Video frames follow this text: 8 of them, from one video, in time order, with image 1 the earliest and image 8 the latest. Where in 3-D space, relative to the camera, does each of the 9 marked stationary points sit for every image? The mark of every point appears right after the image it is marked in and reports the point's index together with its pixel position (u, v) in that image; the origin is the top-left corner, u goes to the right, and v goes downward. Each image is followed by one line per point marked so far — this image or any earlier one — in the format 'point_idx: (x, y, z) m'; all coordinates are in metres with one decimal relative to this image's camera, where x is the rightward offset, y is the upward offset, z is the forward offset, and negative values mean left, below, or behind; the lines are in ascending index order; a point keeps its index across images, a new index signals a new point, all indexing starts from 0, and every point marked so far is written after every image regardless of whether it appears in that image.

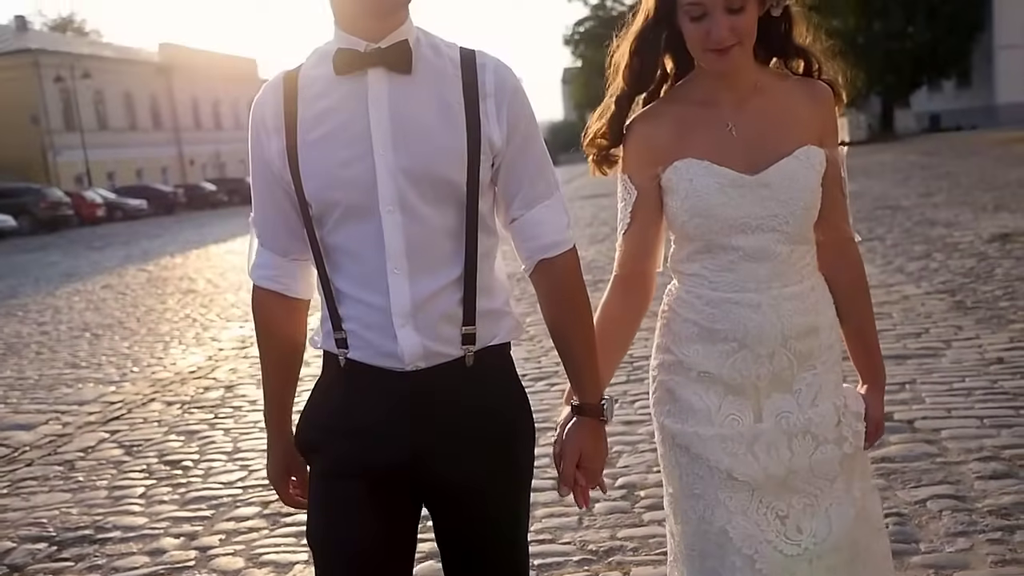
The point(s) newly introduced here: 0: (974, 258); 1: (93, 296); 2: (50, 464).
0: (+4.2, +0.3, +8.4) m
1: (-6.4, -0.1, +14.1) m
2: (-2.7, -1.0, +5.4) m
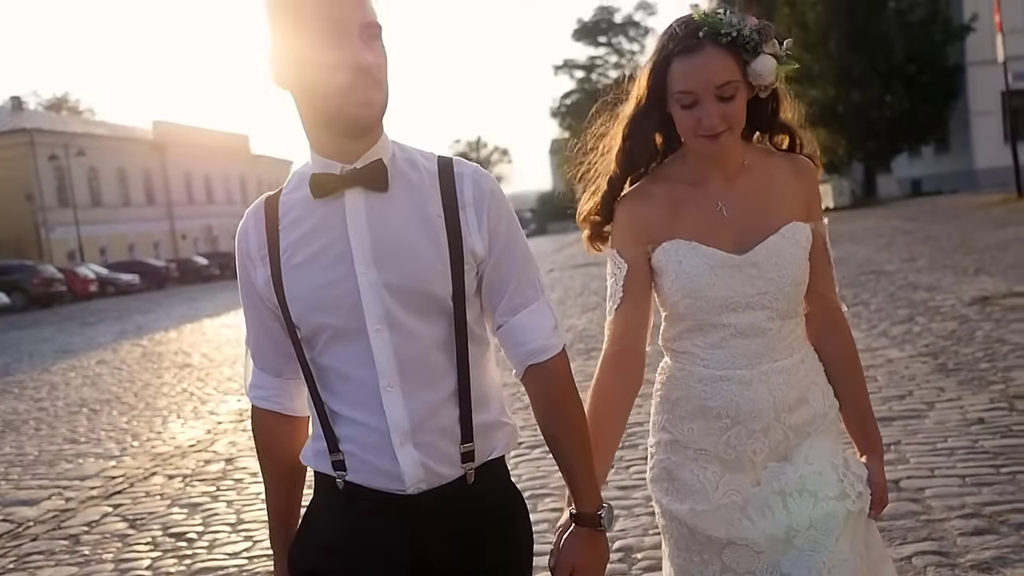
0: (+4.1, -0.3, +8.6) m
1: (-6.5, -1.3, +14.2) m
2: (-2.7, -1.5, +5.5) m
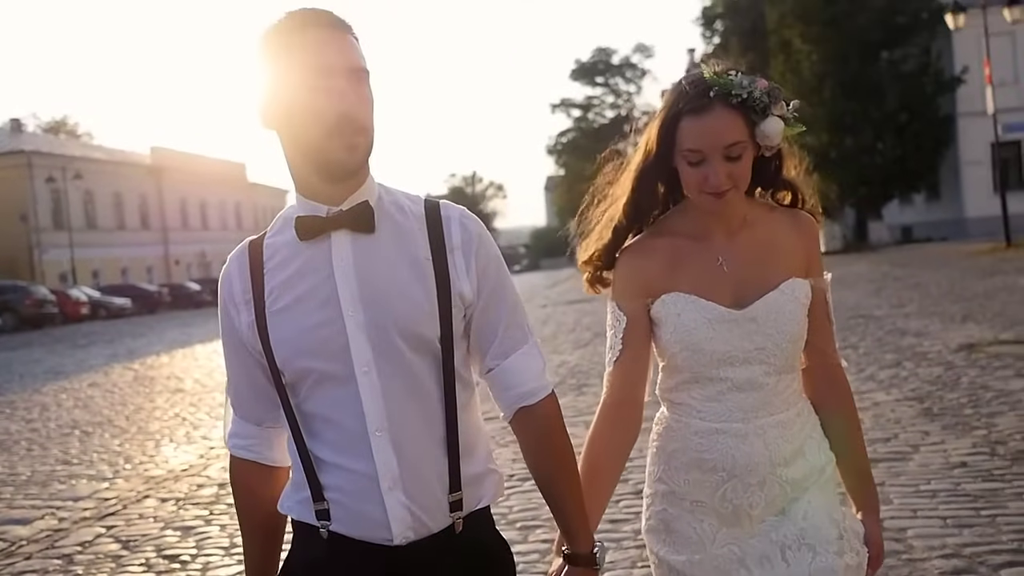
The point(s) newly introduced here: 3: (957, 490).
0: (+4.0, -0.7, +8.8) m
1: (-6.6, -1.6, +14.2) m
2: (-2.8, -1.6, +5.6) m
3: (+2.4, -1.1, +5.0) m
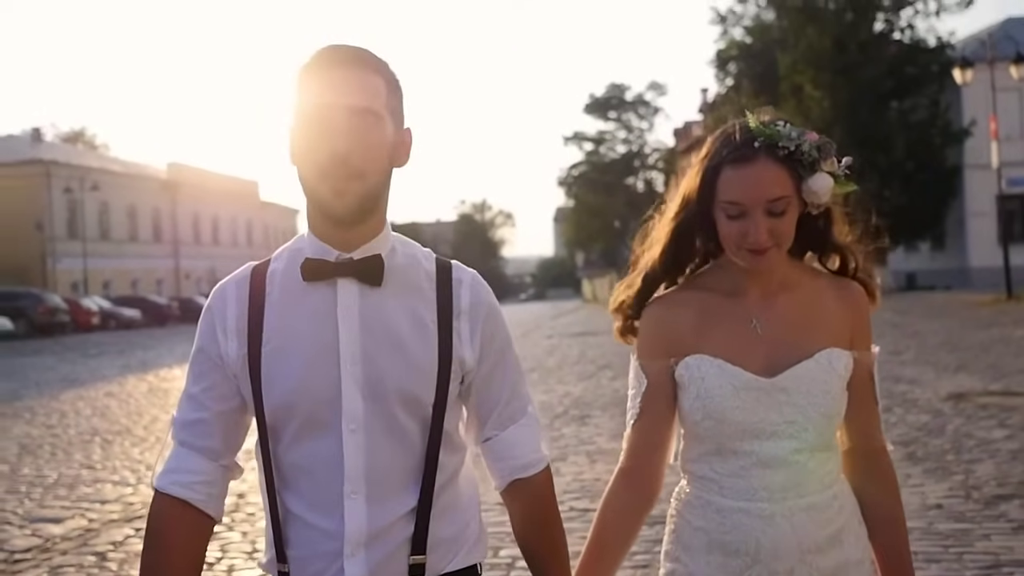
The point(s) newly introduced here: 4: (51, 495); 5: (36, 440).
0: (+4.1, -1.2, +9.2) m
1: (-6.5, -1.8, +14.6) m
2: (-2.8, -1.7, +6.0) m
3: (+2.4, -1.4, +5.4) m
4: (-3.9, -1.7, +7.8) m
5: (-5.7, -1.8, +11.0) m
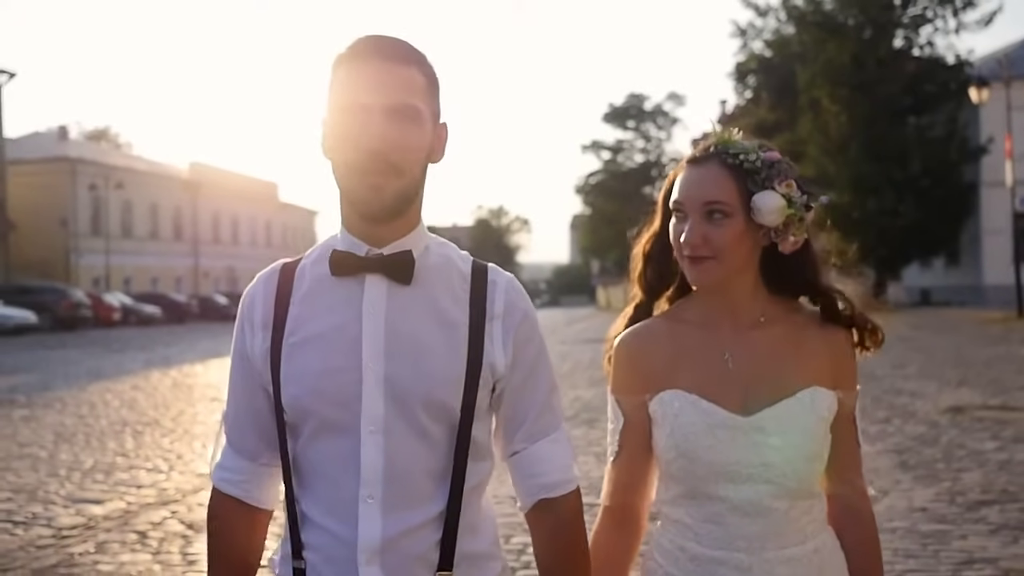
0: (+4.2, -1.4, +9.5) m
1: (-6.3, -1.8, +15.2) m
2: (-2.7, -1.7, +6.4) m
3: (+2.5, -1.5, +5.8) m
4: (-3.8, -1.7, +8.3) m
5: (-5.5, -1.7, +11.6) m
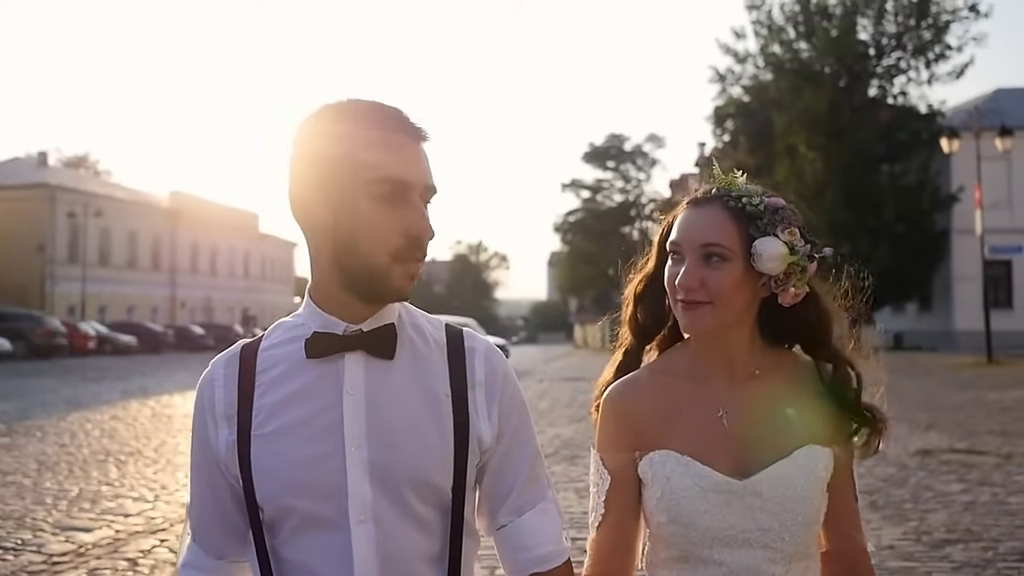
0: (+4.1, -1.9, +9.8) m
1: (-6.7, -2.2, +15.2) m
2: (-2.8, -1.9, +6.6) m
3: (+2.4, -1.8, +6.0) m
4: (-4.0, -2.0, +8.4) m
5: (-5.8, -2.1, +11.6) m
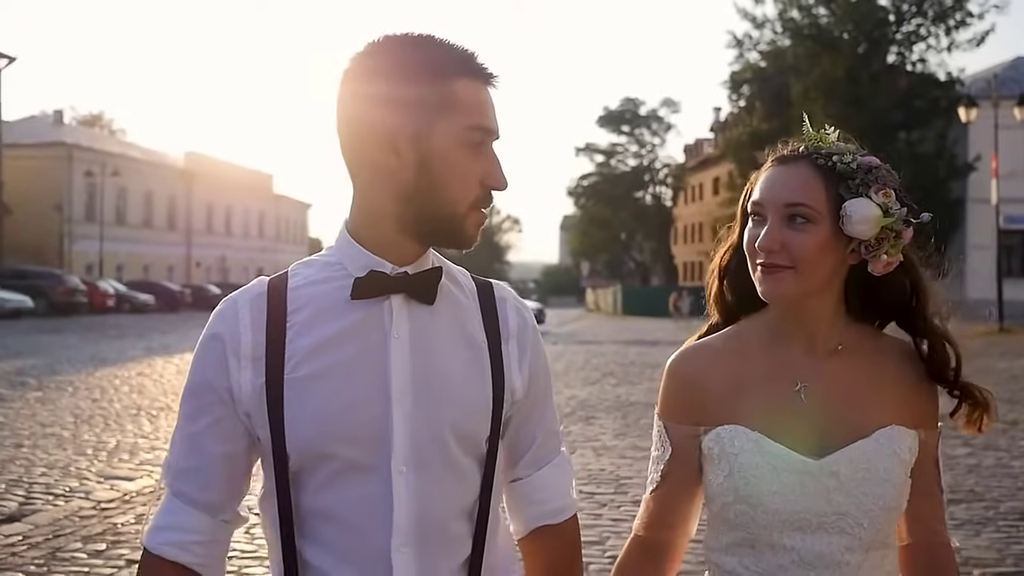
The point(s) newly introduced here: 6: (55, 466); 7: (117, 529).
0: (+4.3, -1.6, +10.1) m
1: (-6.4, -1.6, +15.6) m
2: (-2.6, -1.6, +6.9) m
3: (+2.6, -1.6, +6.3) m
4: (-3.8, -1.6, +8.8) m
5: (-5.5, -1.6, +12.0) m
6: (-4.1, -1.6, +8.3) m
7: (-2.7, -1.7, +6.4) m
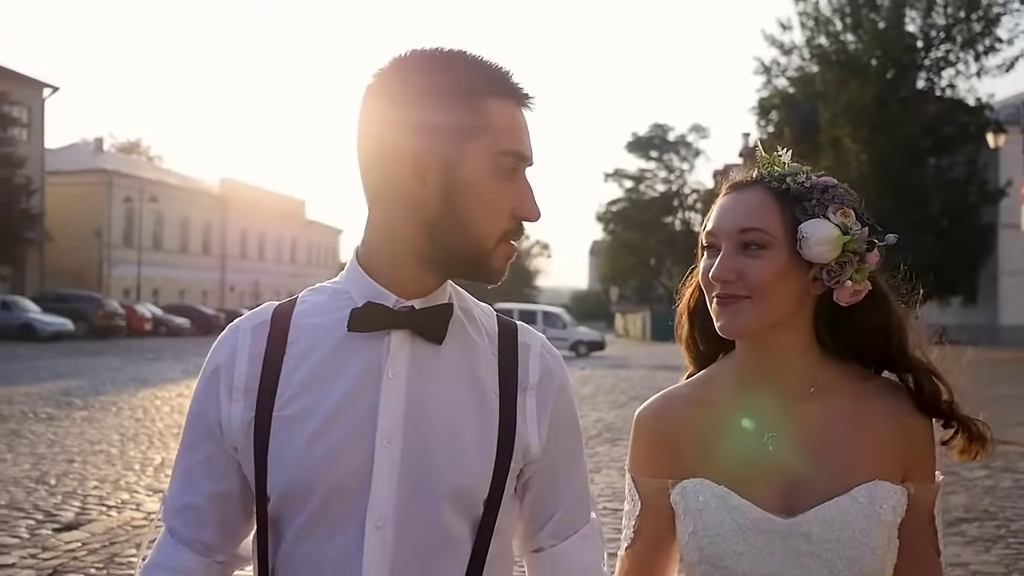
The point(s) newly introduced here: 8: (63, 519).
0: (+4.6, -1.9, +10.3) m
1: (-5.9, -2.0, +16.1) m
2: (-2.4, -1.8, +7.3) m
3: (+2.7, -1.8, +6.6) m
4: (-3.5, -1.9, +9.2) m
5: (-5.2, -1.9, +12.5) m
6: (-3.9, -1.8, +8.8) m
7: (-2.5, -1.8, +6.8) m
8: (-3.5, -1.8, +7.3) m
